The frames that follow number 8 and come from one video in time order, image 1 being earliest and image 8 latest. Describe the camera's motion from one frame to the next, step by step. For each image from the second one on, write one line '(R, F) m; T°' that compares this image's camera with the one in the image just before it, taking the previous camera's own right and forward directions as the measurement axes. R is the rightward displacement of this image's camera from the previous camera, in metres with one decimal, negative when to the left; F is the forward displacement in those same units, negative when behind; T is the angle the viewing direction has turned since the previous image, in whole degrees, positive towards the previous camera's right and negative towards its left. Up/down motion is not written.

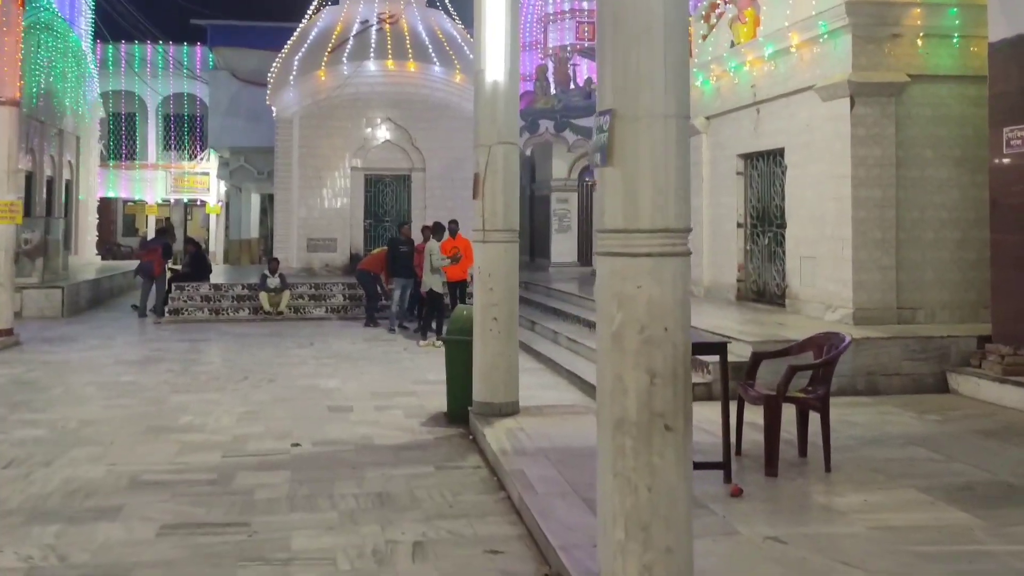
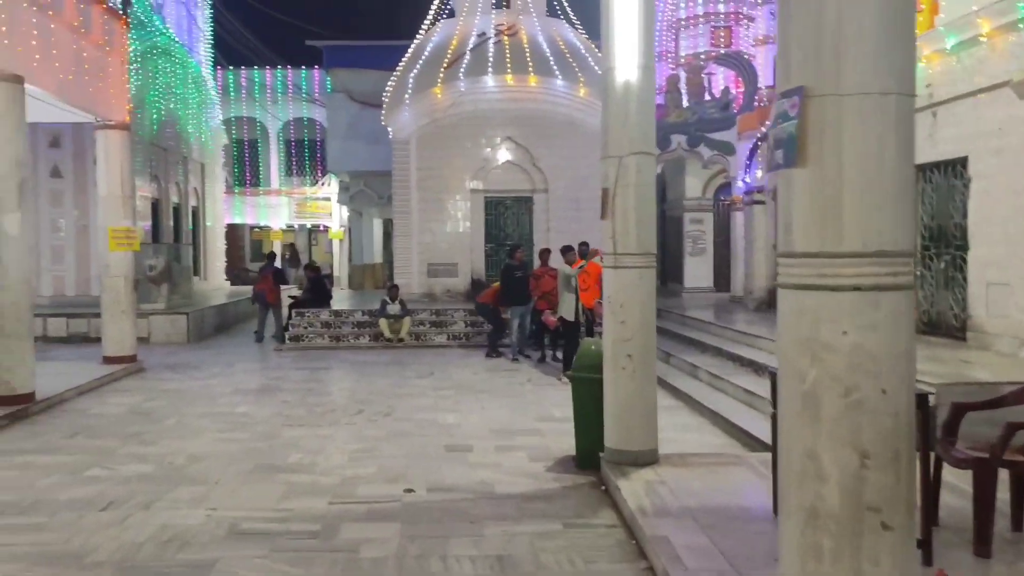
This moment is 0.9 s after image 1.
(-0.1, +0.8) m; -9°
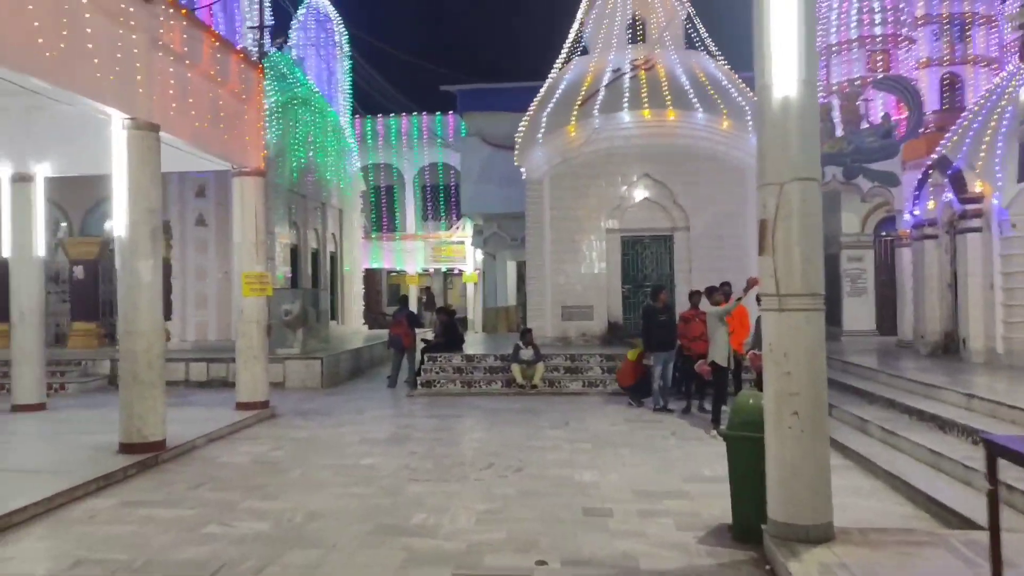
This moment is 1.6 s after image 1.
(-0.1, +0.6) m; -10°
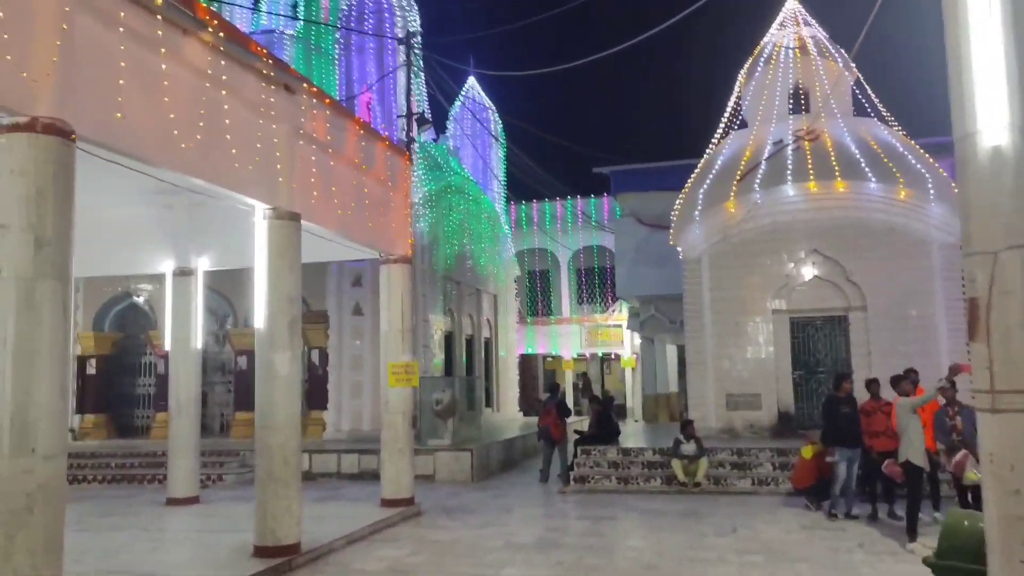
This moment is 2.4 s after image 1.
(+0.1, +0.7) m; -11°
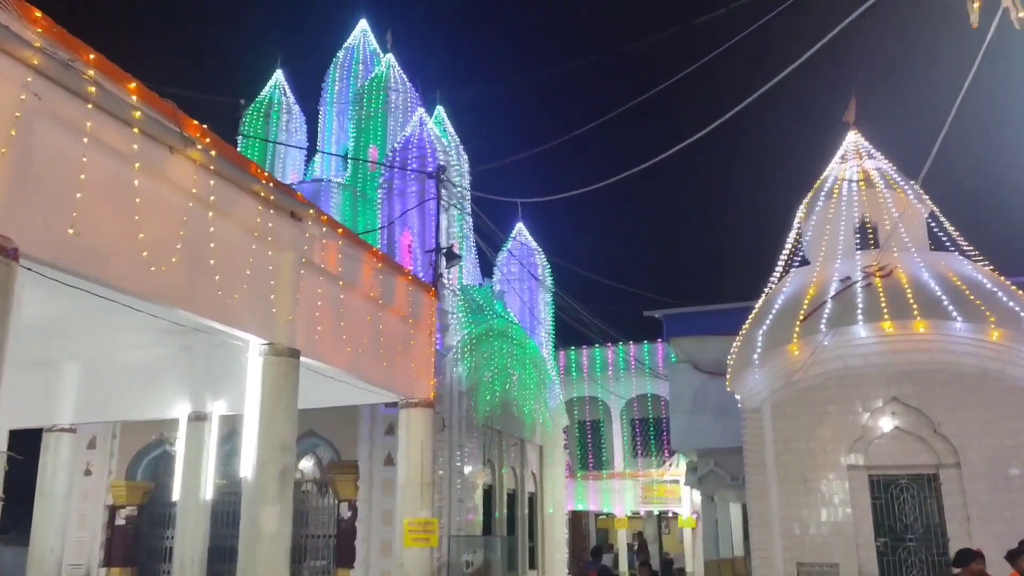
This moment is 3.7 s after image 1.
(+0.3, +0.9) m; -4°
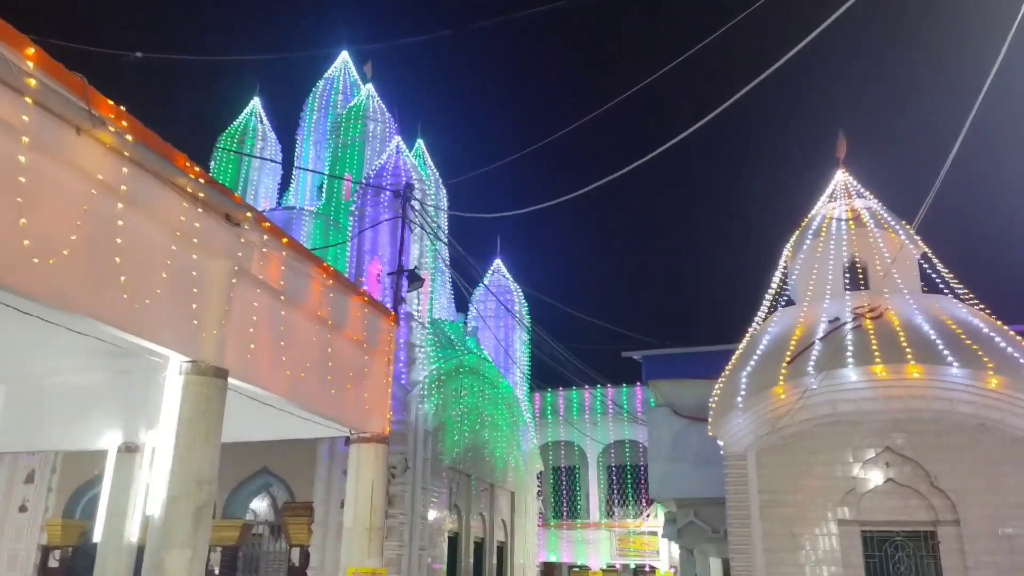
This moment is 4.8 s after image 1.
(+0.2, +0.8) m; +1°
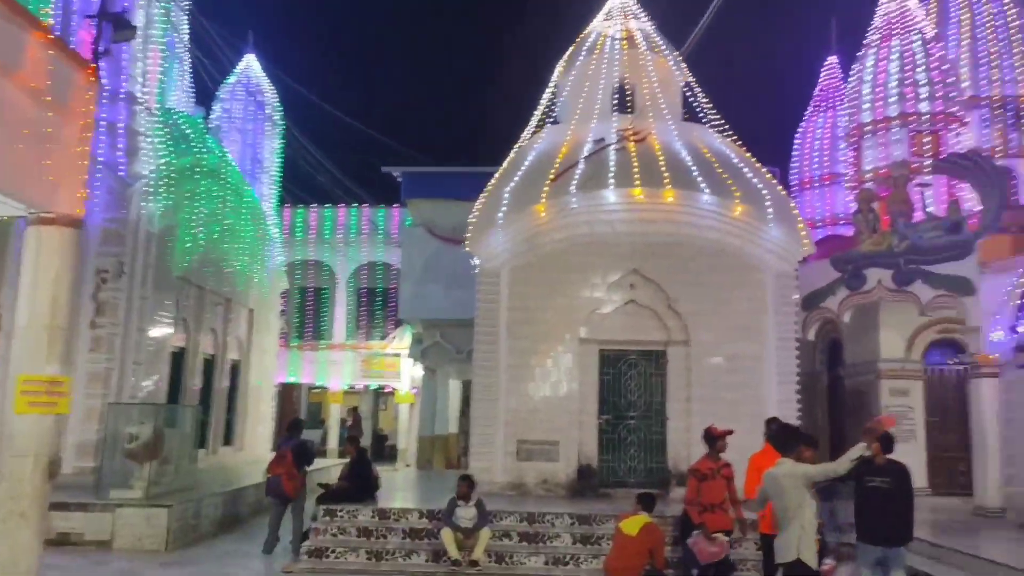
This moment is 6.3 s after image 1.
(+0.3, +0.9) m; +17°
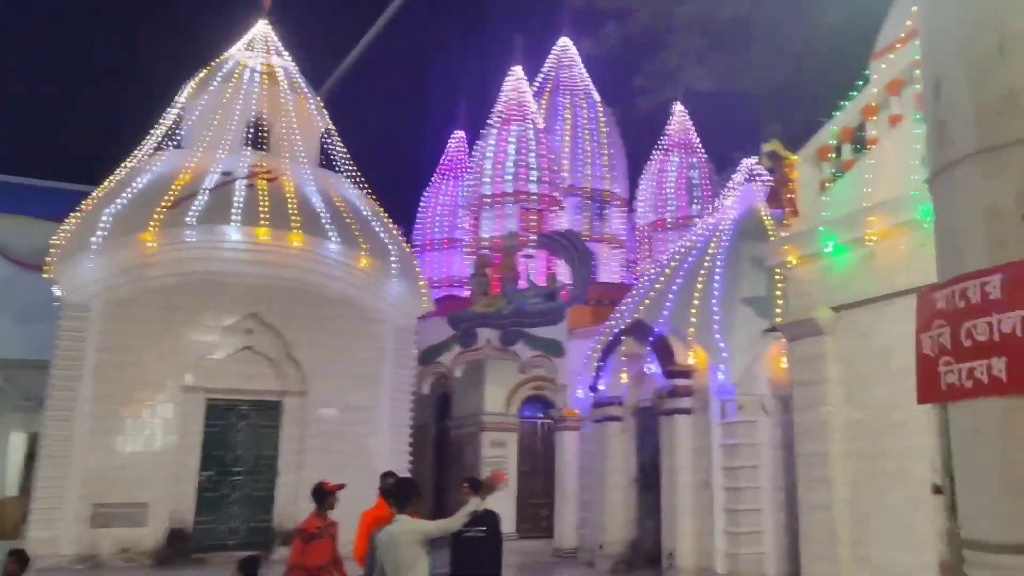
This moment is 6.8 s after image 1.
(+0.1, +0.2) m; +26°
